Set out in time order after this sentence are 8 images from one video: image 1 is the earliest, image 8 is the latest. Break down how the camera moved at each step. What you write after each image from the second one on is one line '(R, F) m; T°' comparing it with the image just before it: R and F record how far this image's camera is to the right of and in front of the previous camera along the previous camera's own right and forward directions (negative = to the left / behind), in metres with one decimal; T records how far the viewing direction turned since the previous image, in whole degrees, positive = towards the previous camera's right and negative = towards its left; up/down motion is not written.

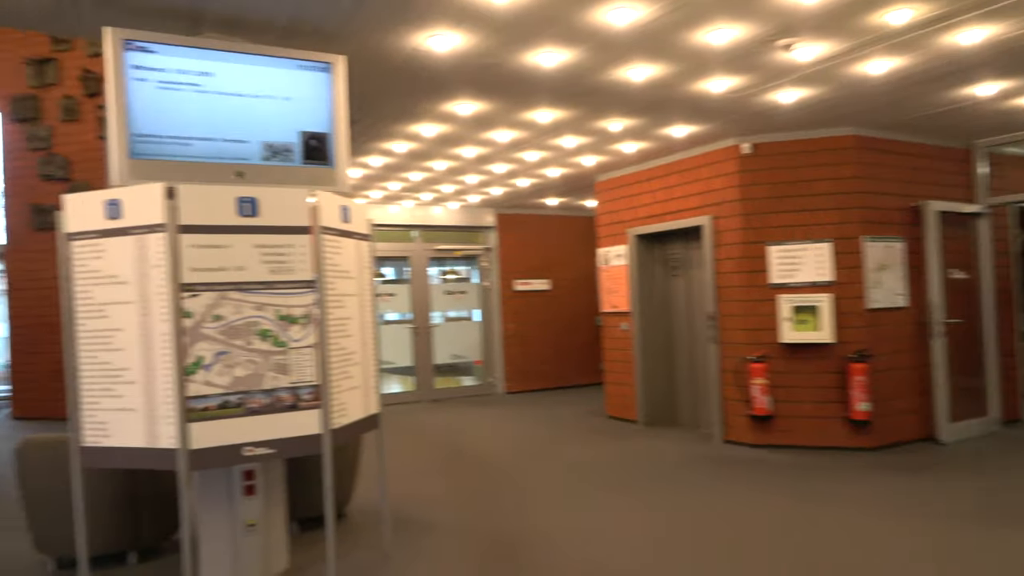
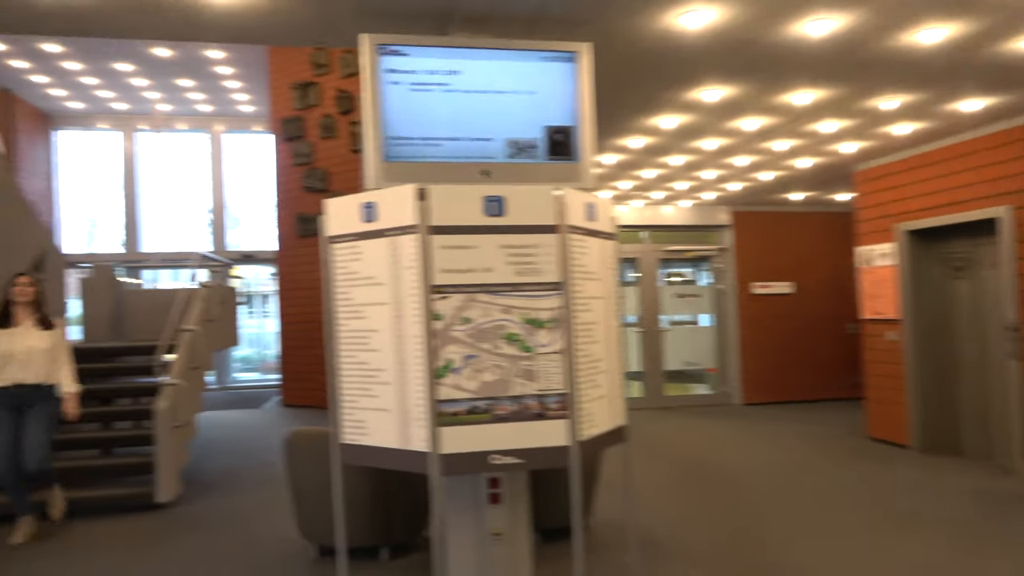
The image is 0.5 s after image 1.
(-0.2, +0.2) m; -17°
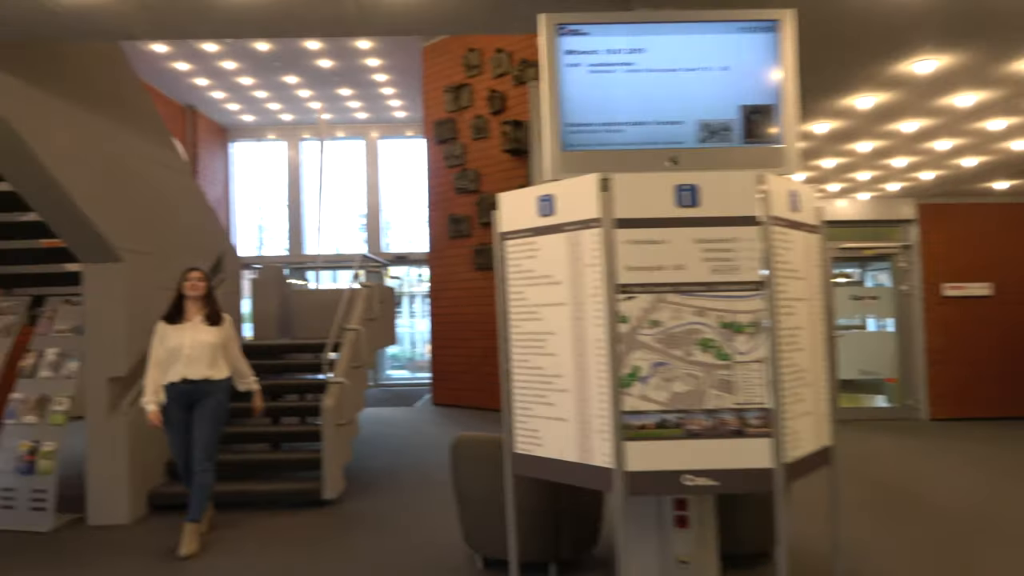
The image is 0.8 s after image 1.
(-0.2, +0.2) m; -11°
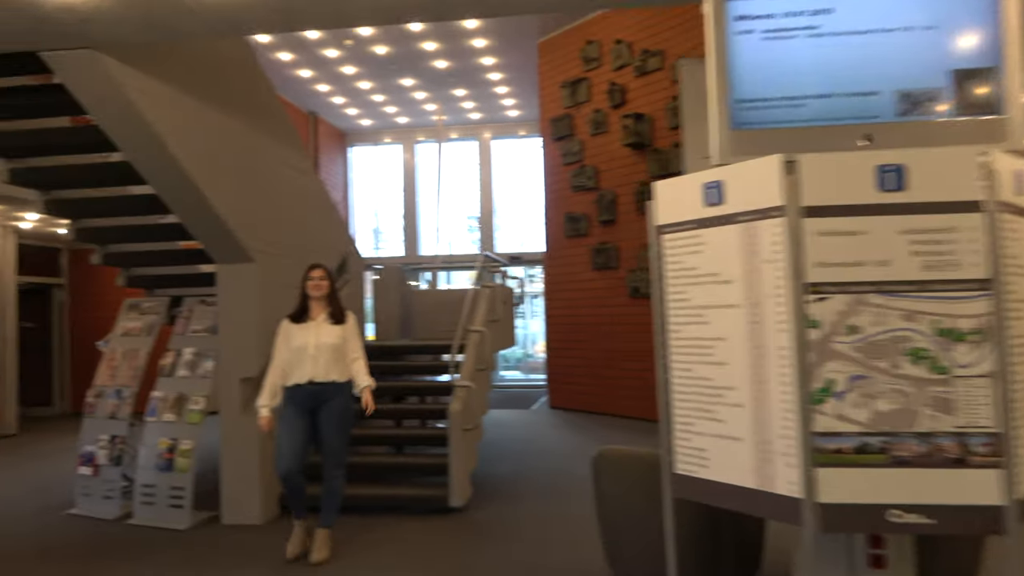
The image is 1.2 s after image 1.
(-0.2, +0.3) m; -8°
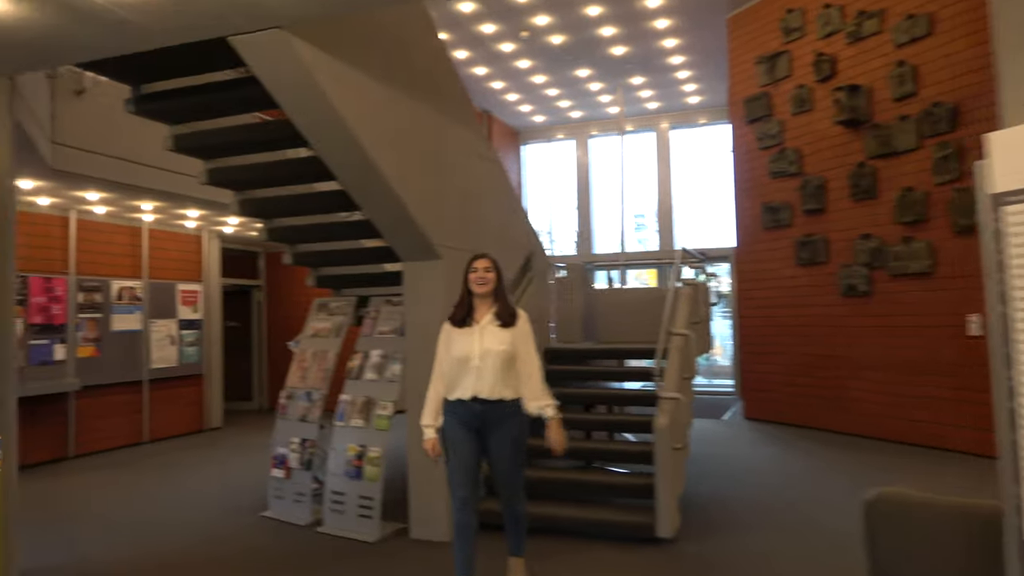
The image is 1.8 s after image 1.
(-0.3, +0.5) m; -13°
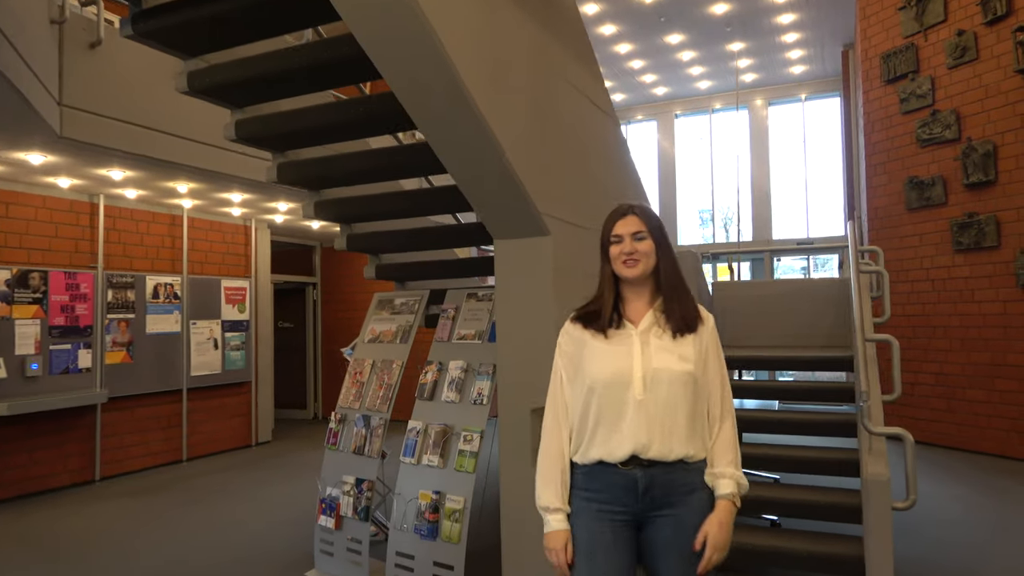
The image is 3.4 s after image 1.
(-0.3, +1.2) m; -4°
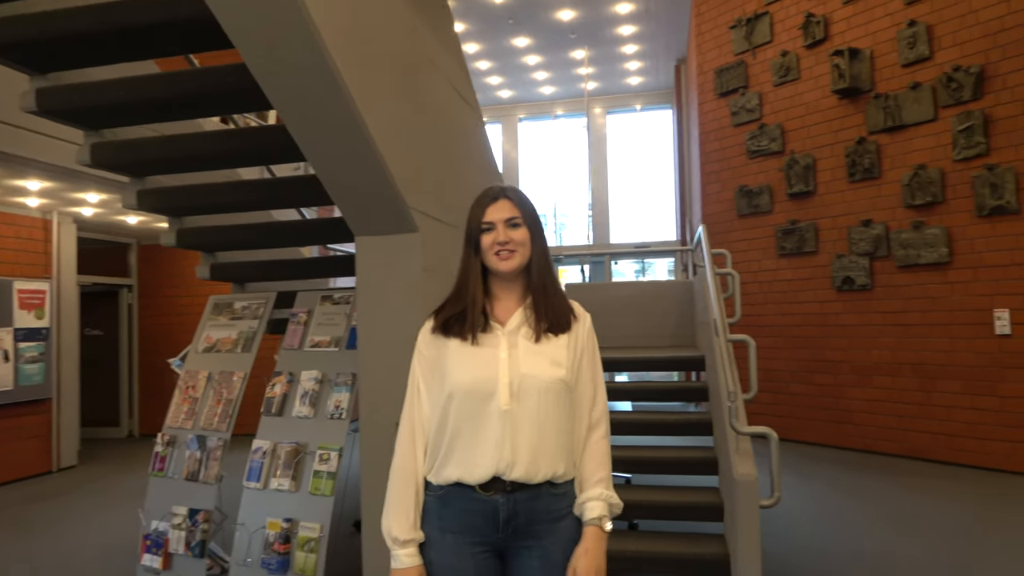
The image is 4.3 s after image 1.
(-0.1, +0.2) m; +13°
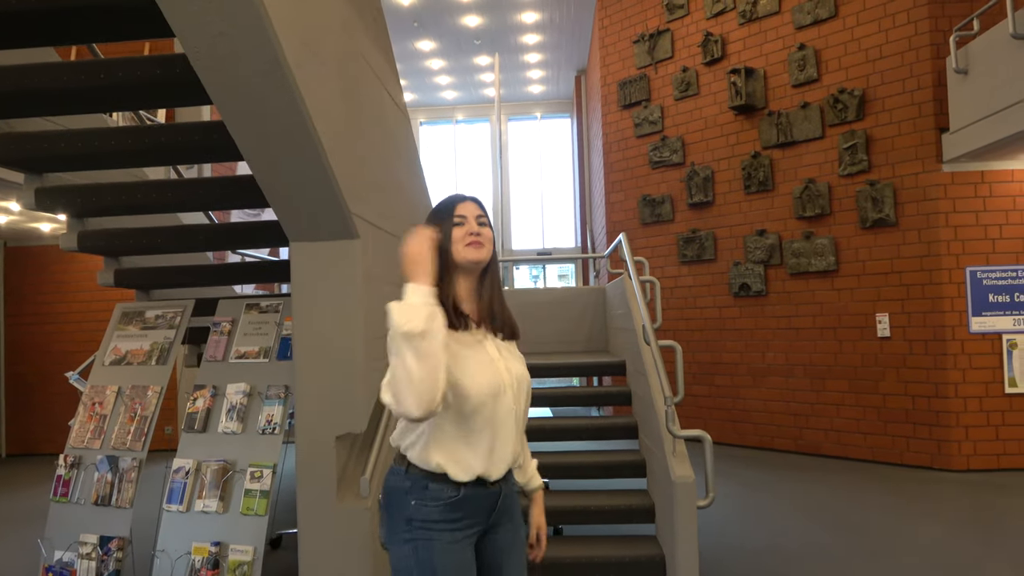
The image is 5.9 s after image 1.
(-0.2, 0.0) m; +9°
